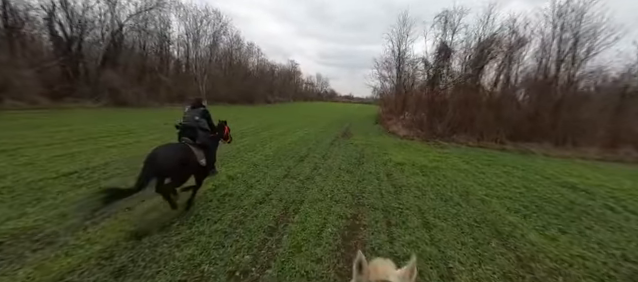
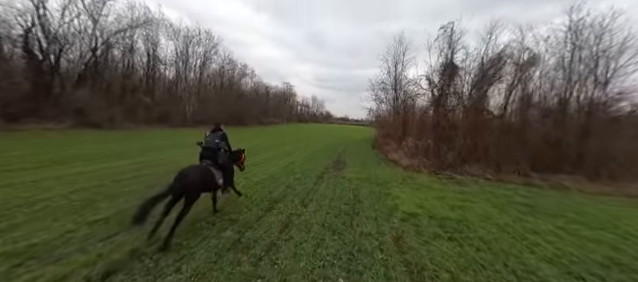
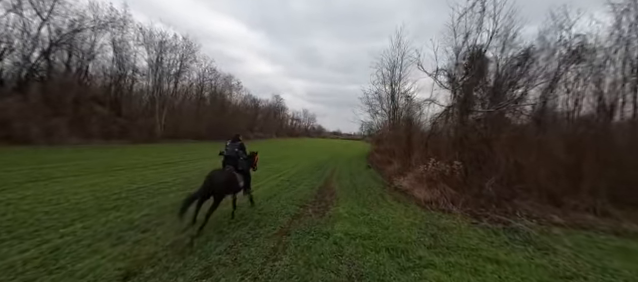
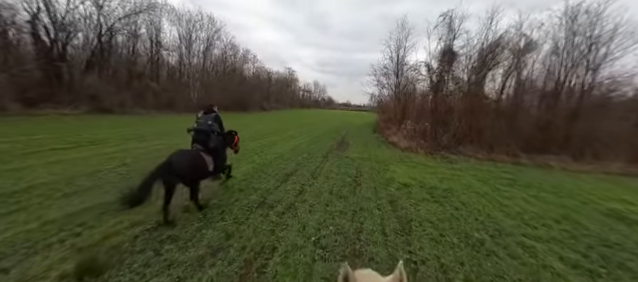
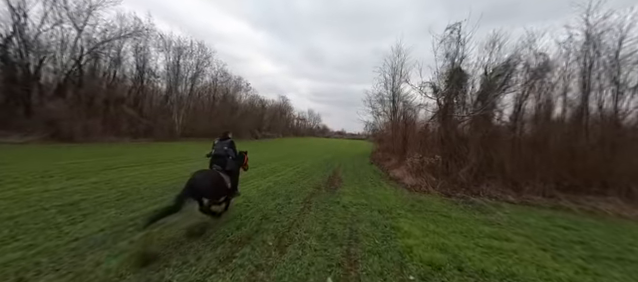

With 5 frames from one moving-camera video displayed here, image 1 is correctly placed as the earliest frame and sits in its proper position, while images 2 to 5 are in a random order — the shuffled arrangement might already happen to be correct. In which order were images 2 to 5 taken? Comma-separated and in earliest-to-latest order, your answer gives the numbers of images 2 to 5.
4, 2, 5, 3
